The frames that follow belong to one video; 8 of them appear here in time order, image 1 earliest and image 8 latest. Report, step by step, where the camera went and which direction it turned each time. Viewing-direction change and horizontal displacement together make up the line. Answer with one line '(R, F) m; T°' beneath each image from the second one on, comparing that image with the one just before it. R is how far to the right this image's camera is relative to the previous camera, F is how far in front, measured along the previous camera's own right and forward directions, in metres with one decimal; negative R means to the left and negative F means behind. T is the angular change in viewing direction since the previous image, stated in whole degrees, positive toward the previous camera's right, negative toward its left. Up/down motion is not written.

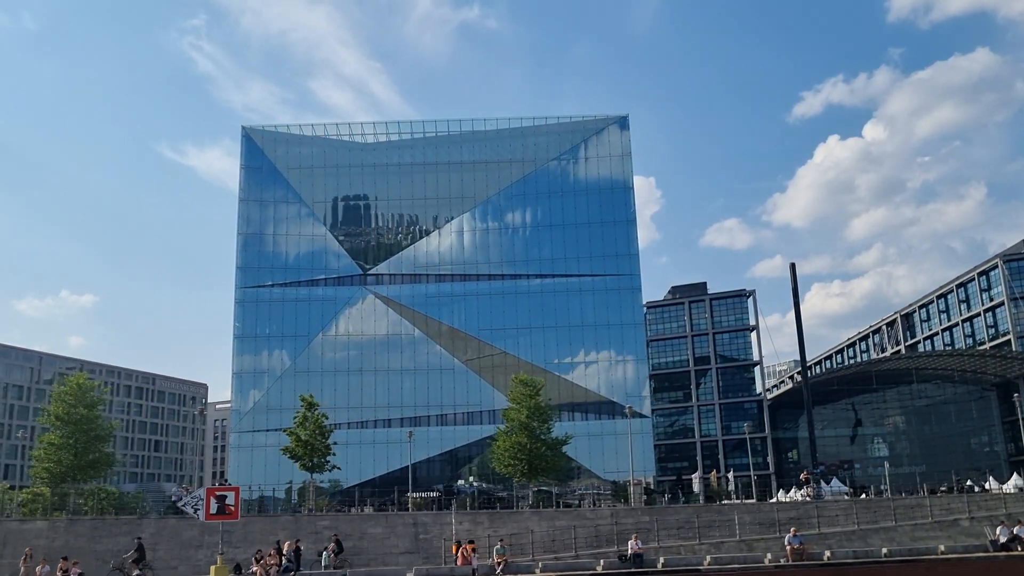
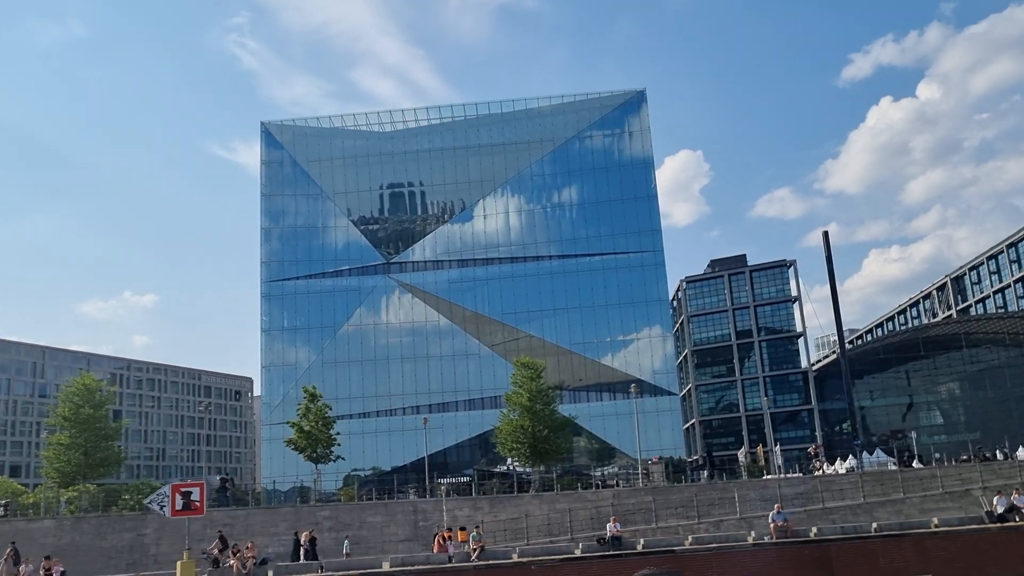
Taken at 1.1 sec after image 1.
(+2.4, +0.4) m; -3°
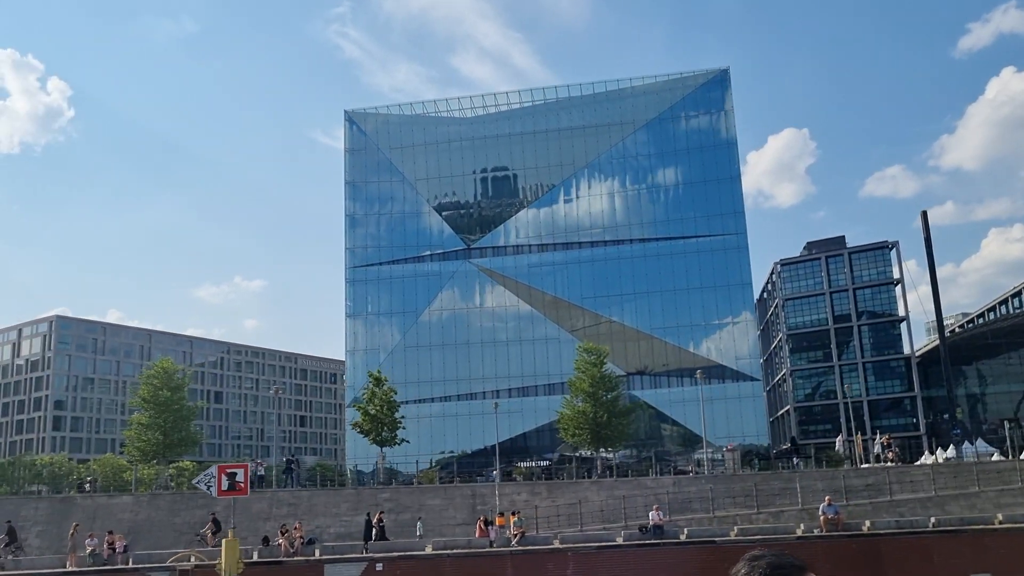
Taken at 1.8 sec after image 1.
(+1.6, +0.2) m; -6°
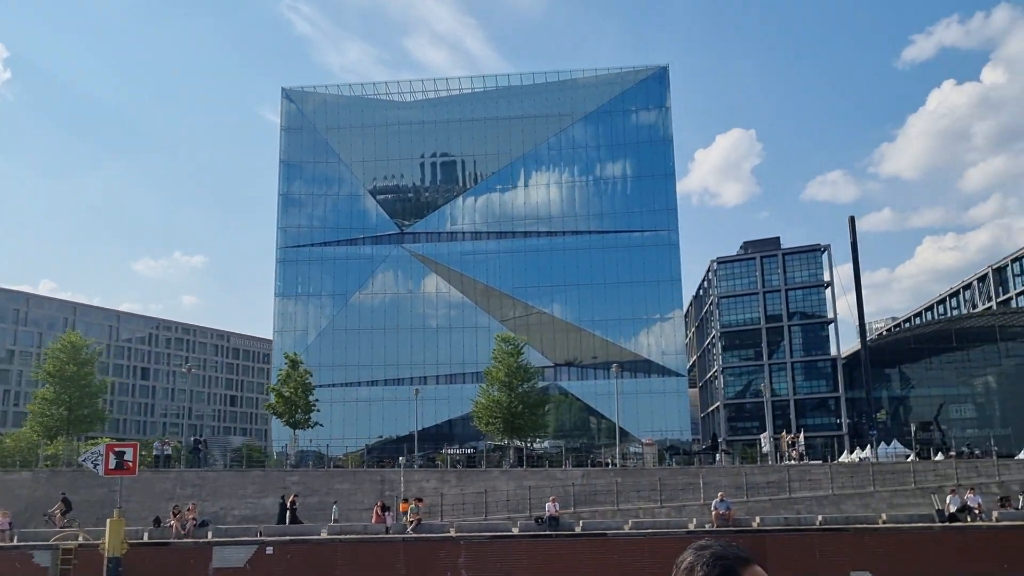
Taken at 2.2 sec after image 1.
(+1.1, 0.0) m; +3°
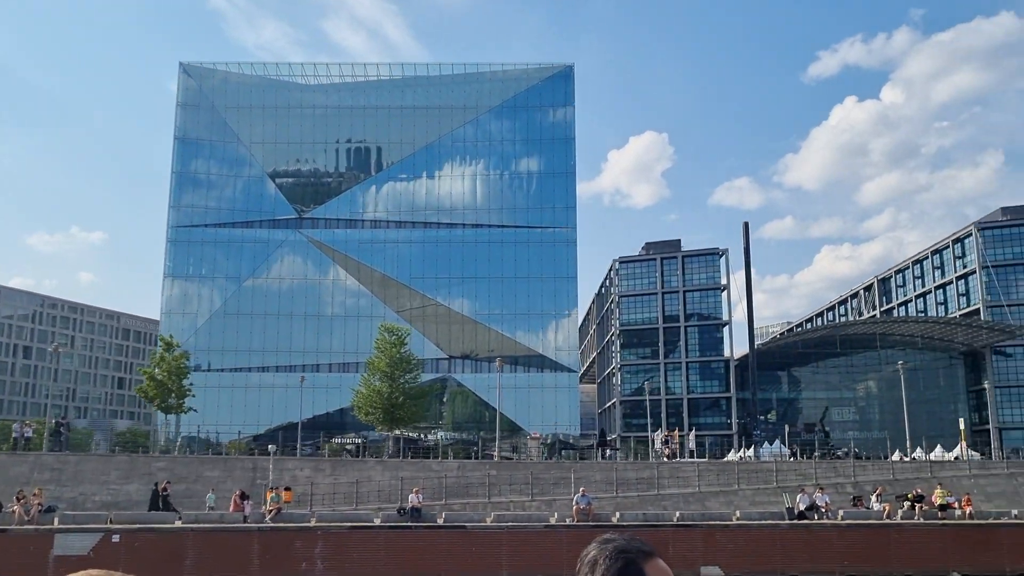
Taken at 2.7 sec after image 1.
(+1.0, 0.0) m; +6°
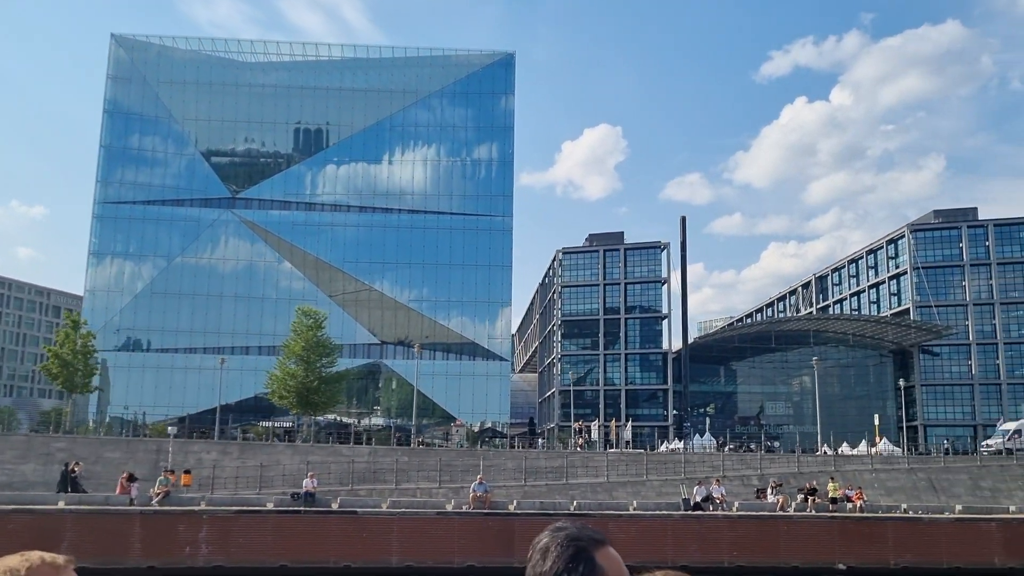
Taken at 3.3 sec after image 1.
(+1.3, +0.1) m; +3°
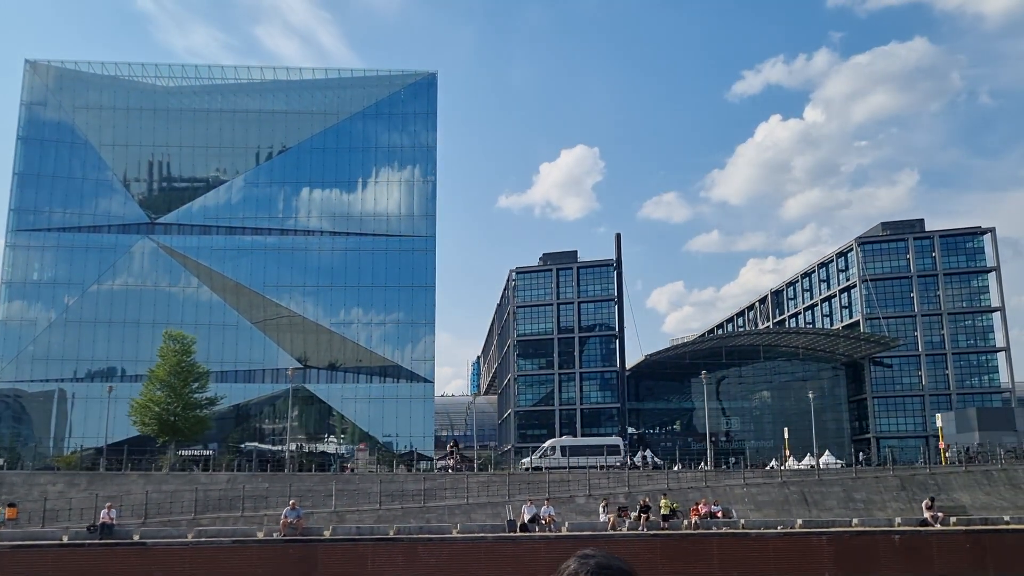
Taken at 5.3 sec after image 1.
(+4.6, +0.7) m; +1°
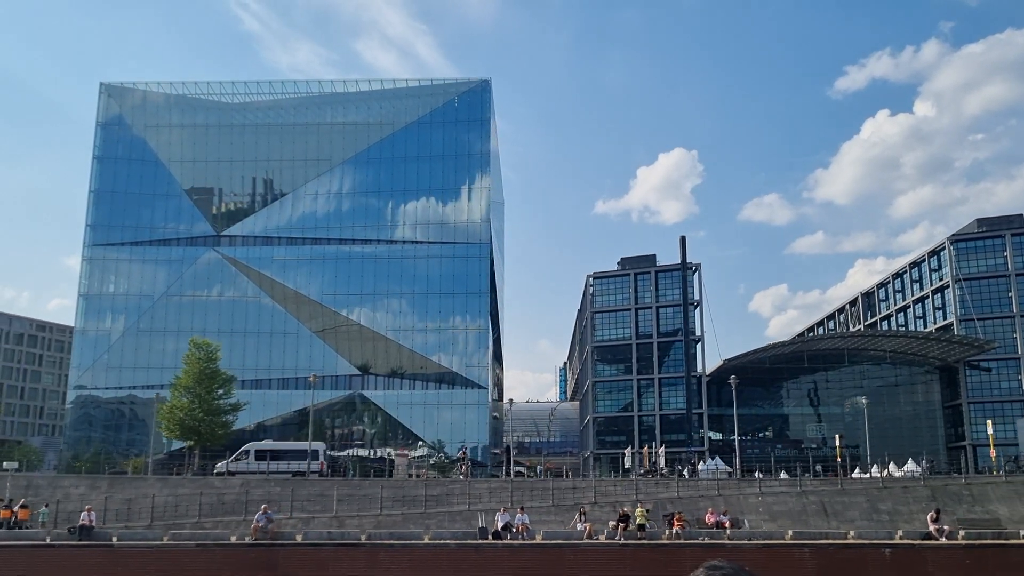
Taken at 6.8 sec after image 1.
(+3.5, +0.5) m; -6°
